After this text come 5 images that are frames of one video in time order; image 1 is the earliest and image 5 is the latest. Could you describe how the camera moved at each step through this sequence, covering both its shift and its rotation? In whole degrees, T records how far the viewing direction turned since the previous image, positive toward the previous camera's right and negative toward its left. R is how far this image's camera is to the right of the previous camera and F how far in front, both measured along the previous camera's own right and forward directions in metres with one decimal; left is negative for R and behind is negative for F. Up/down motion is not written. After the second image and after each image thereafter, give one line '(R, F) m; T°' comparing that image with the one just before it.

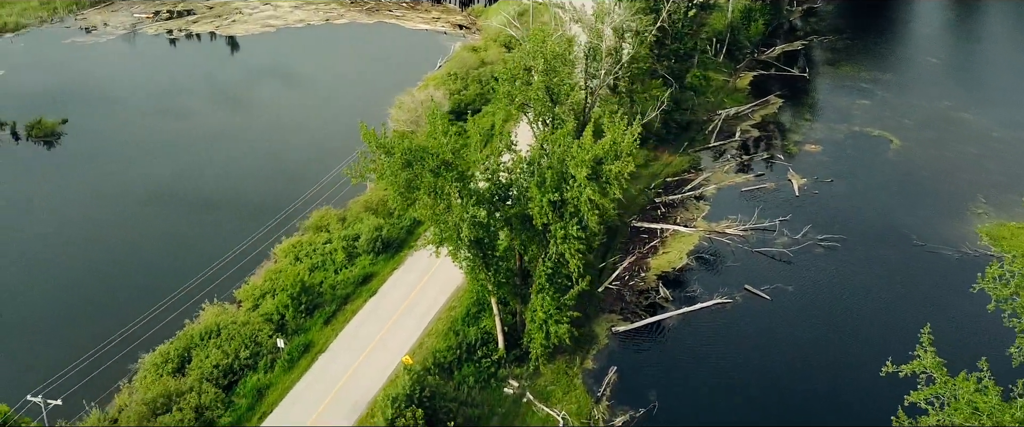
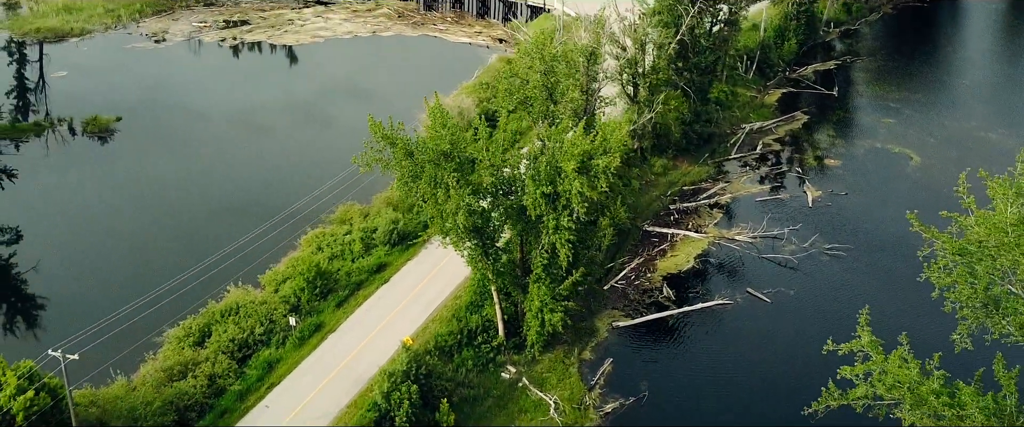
(+1.4, -0.9) m; -4°
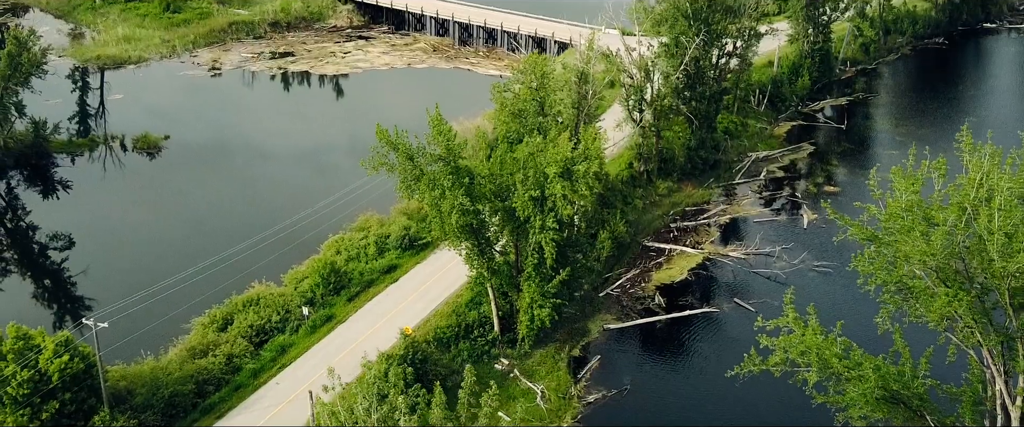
(+1.4, -1.8) m; -3°
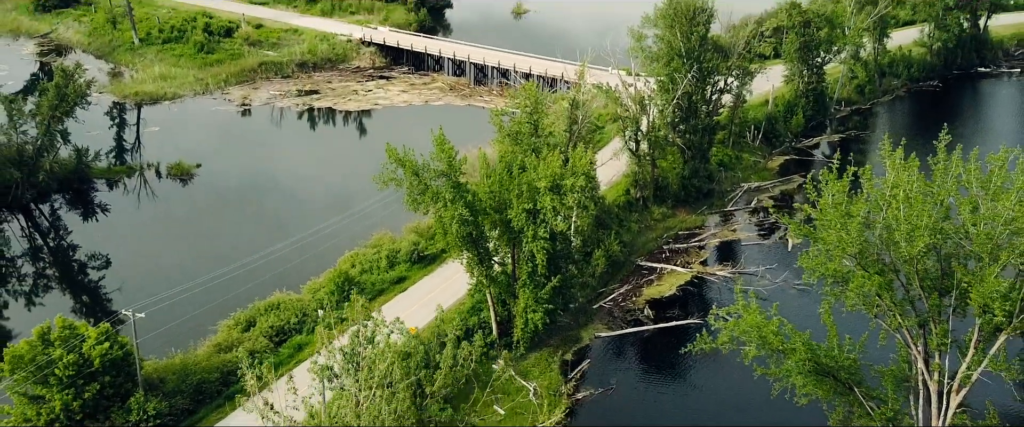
(+0.8, -2.4) m; -2°
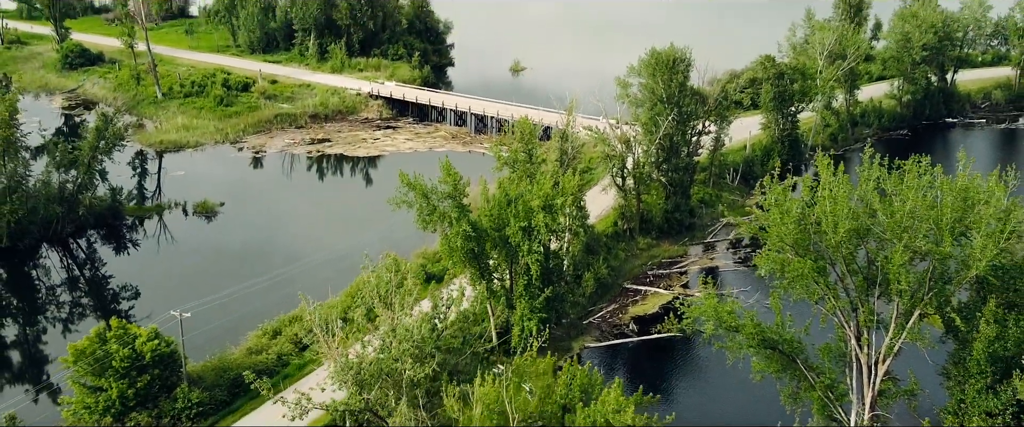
(+0.1, -3.6) m; 0°
